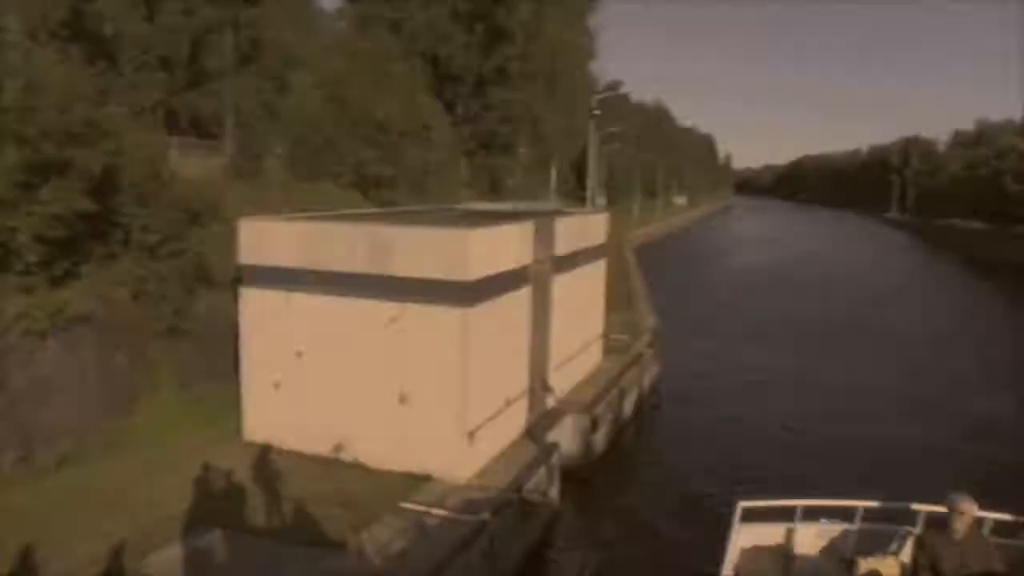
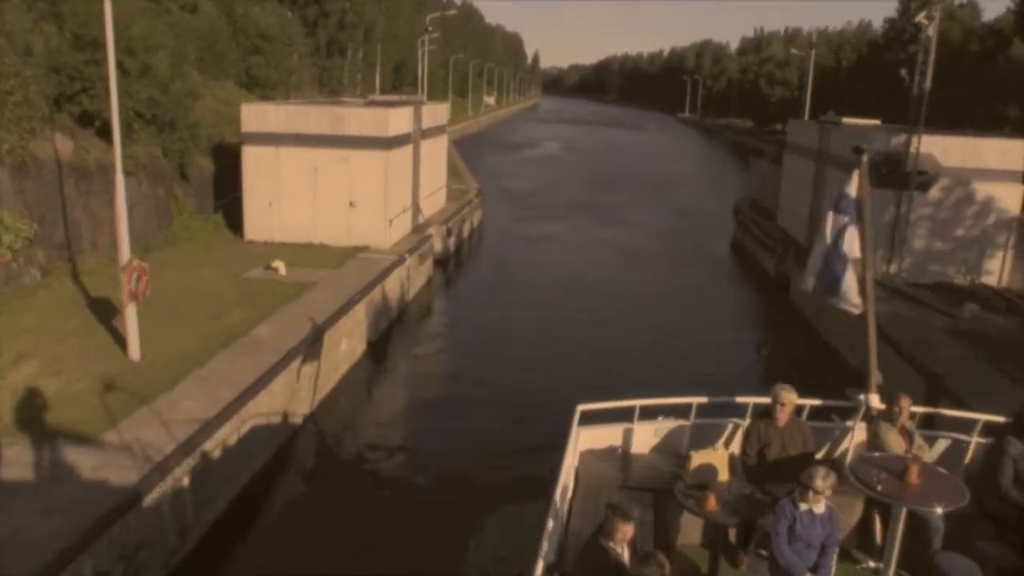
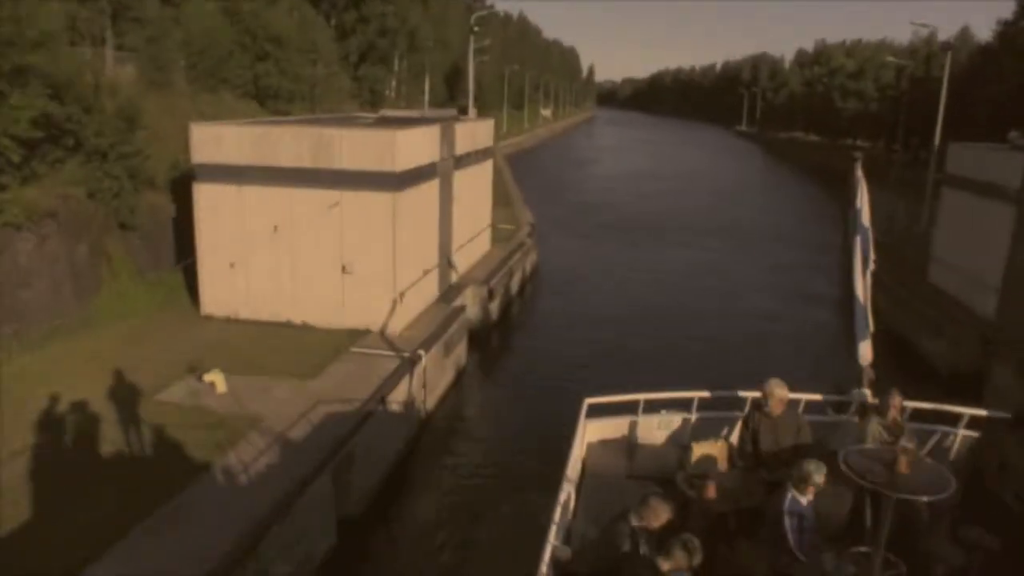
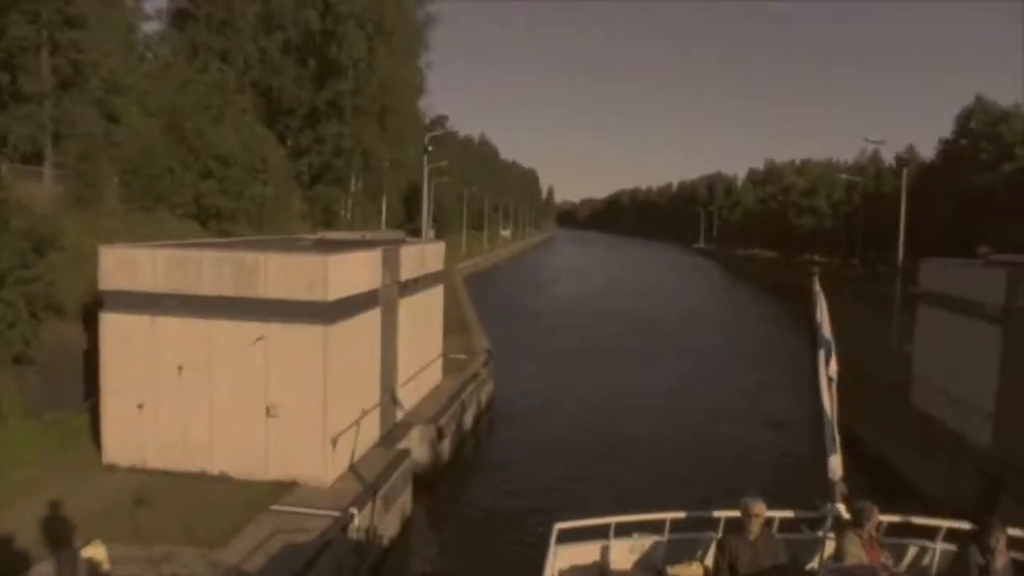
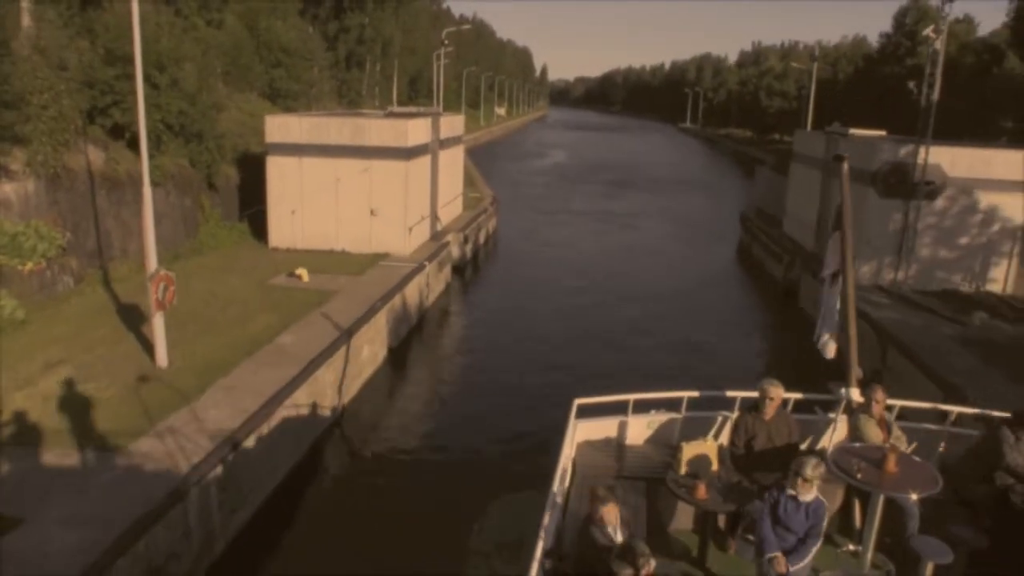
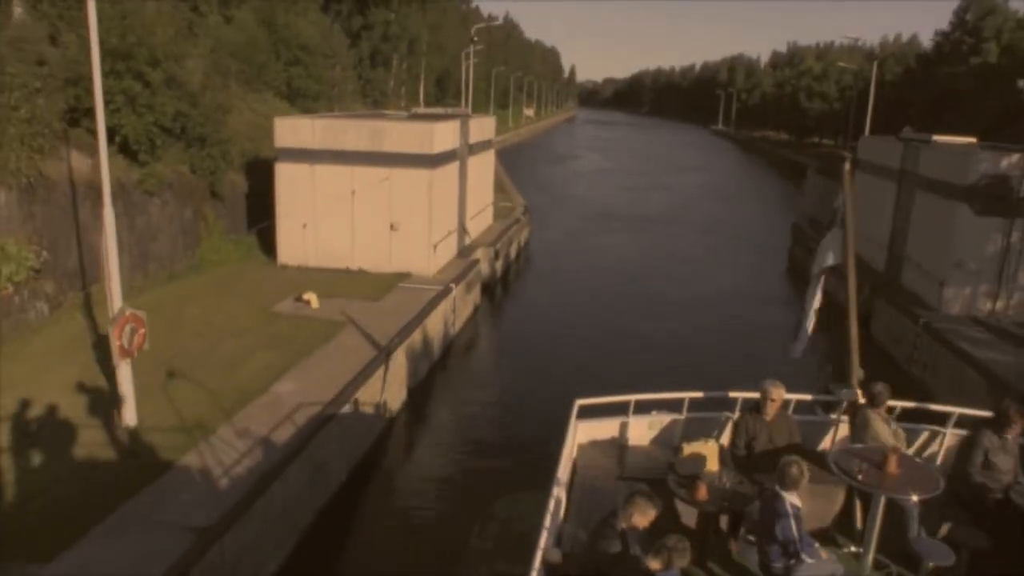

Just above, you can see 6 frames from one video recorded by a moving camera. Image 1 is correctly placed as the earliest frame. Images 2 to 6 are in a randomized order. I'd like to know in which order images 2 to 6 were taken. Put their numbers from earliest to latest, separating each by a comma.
4, 3, 6, 5, 2
